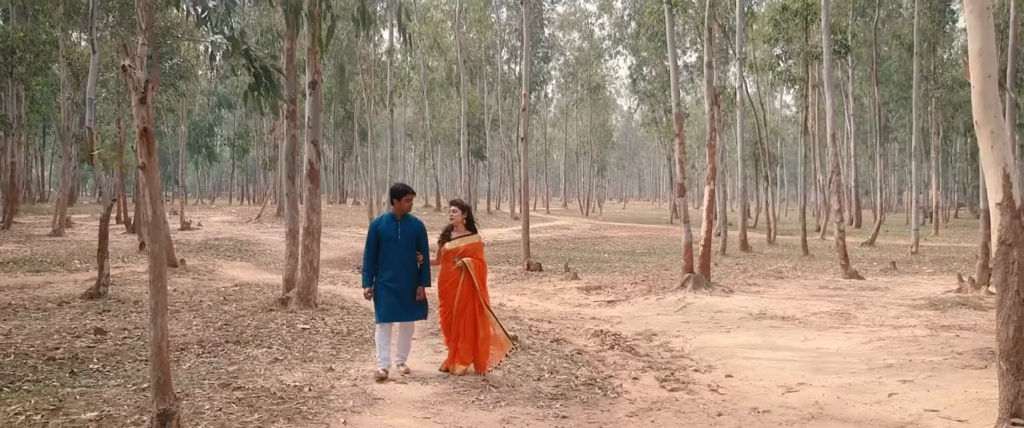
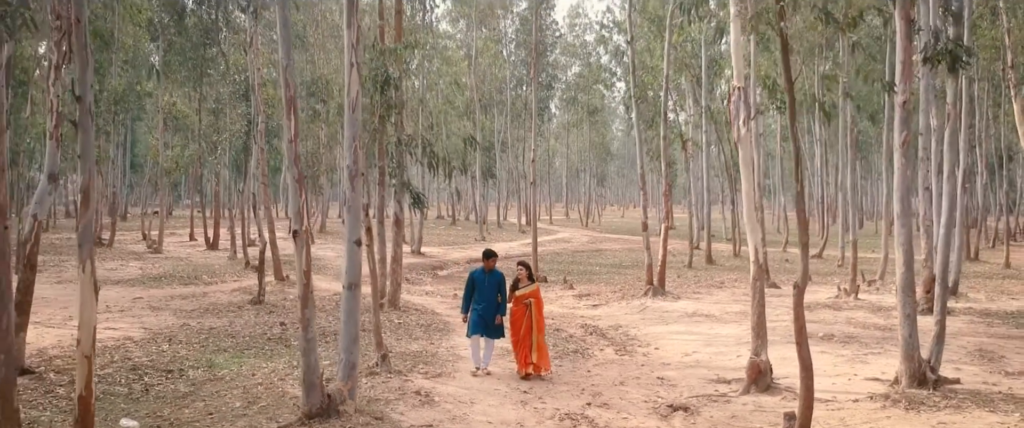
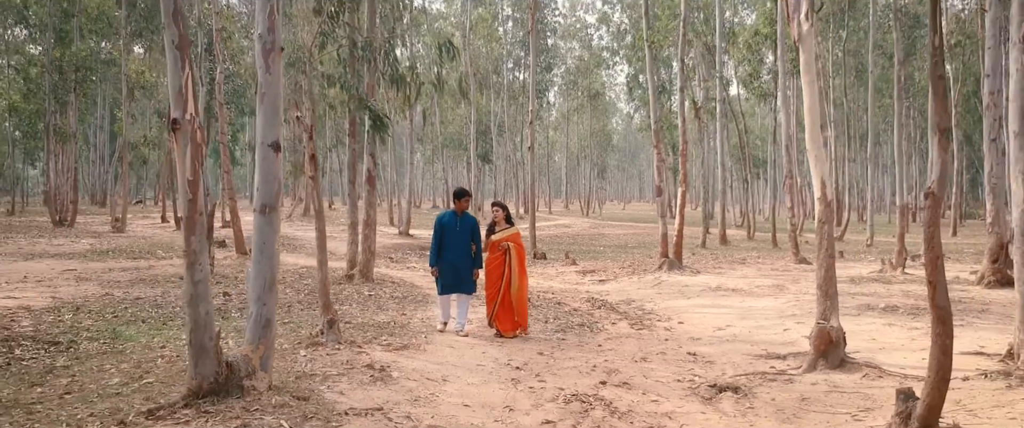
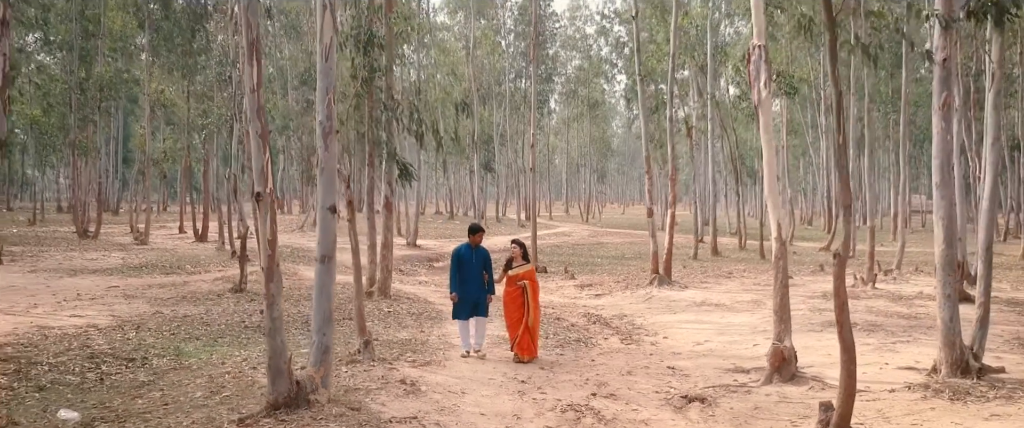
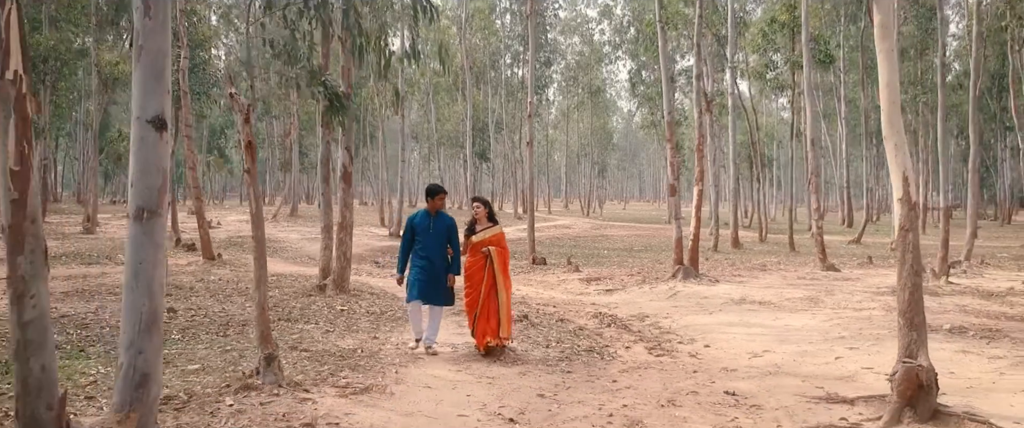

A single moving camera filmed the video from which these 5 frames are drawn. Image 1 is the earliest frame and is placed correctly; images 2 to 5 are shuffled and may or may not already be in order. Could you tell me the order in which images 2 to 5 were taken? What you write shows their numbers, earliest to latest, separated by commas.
5, 3, 4, 2
